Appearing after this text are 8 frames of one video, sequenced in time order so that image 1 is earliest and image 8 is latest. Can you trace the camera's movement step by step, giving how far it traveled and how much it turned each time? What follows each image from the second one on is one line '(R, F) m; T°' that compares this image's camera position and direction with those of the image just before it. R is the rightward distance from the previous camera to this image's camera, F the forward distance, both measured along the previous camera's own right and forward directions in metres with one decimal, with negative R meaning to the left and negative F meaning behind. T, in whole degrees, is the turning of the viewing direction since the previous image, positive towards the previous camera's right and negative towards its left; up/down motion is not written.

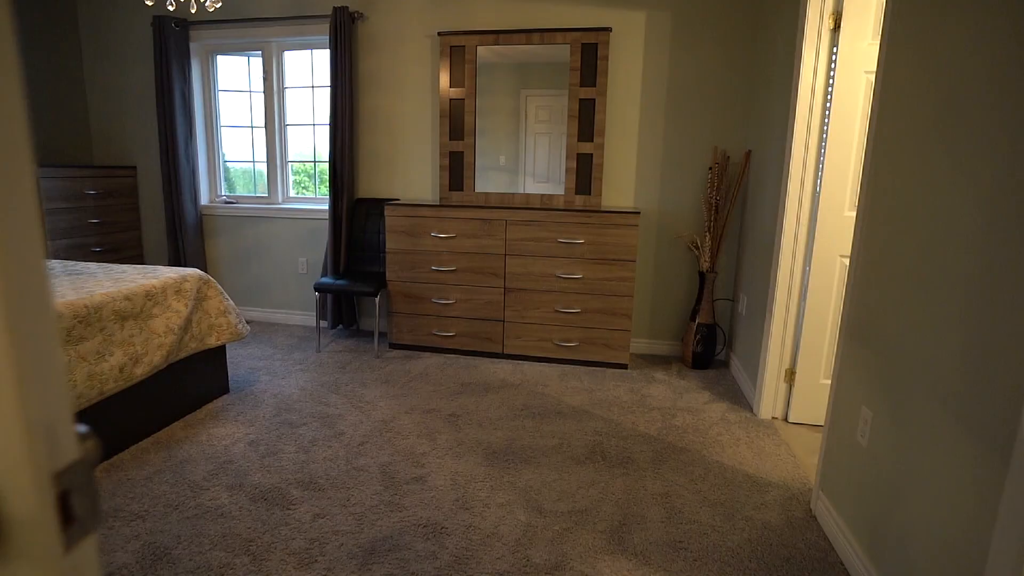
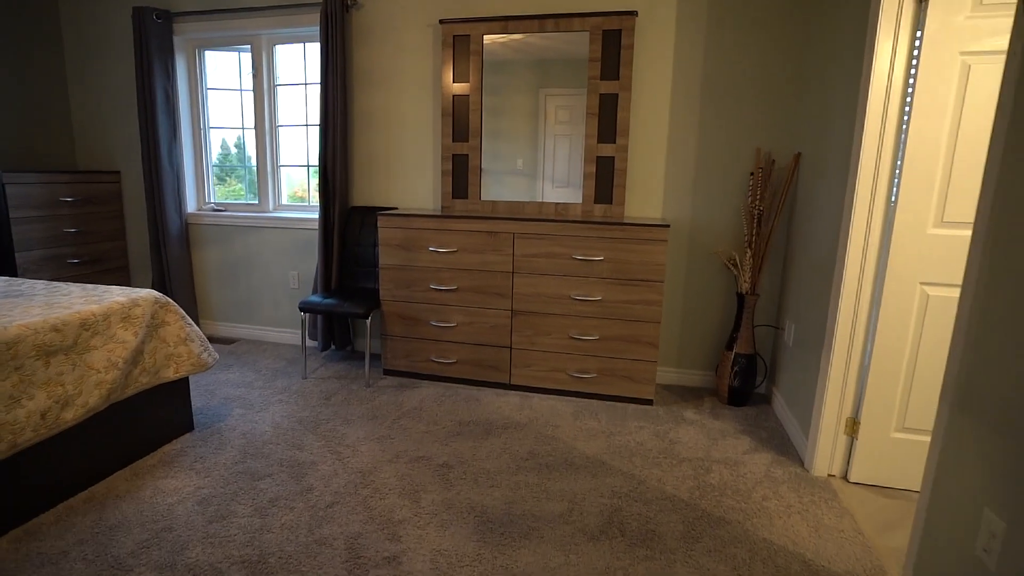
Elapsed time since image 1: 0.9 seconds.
(+0.1, +0.4) m; -2°
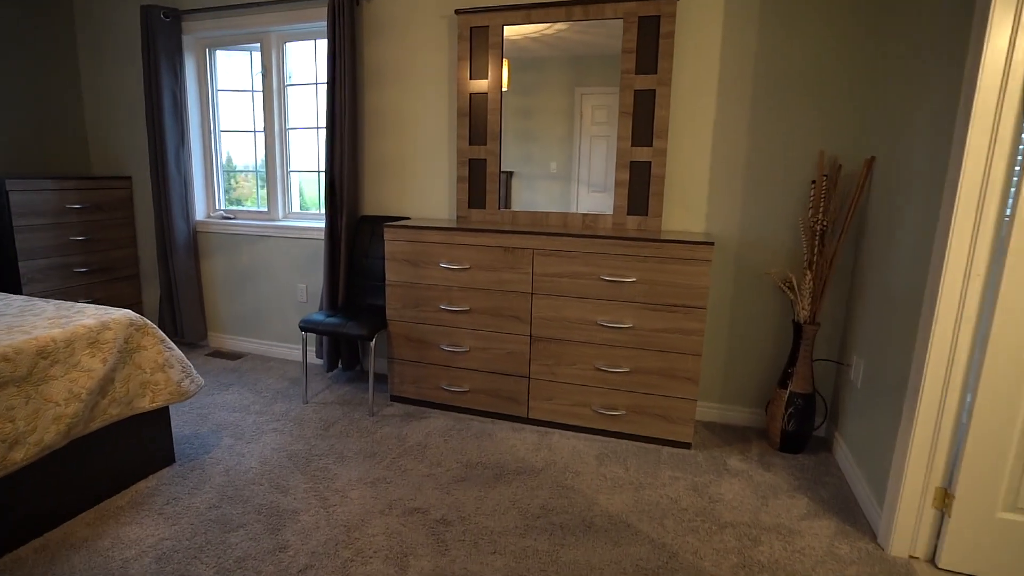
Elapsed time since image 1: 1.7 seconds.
(+0.1, +0.3) m; -4°
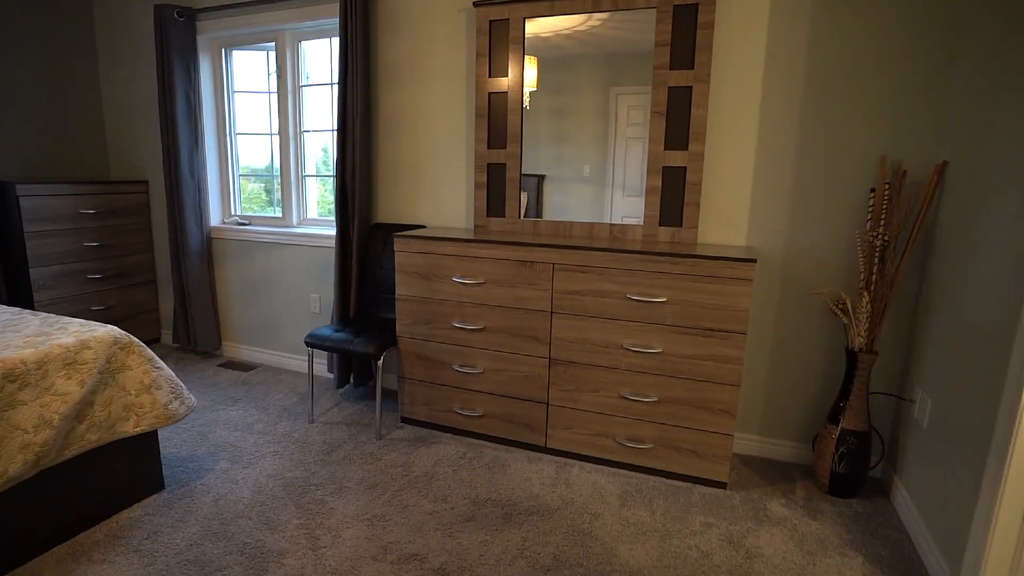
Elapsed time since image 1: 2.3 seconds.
(+0.1, +0.2) m; -4°
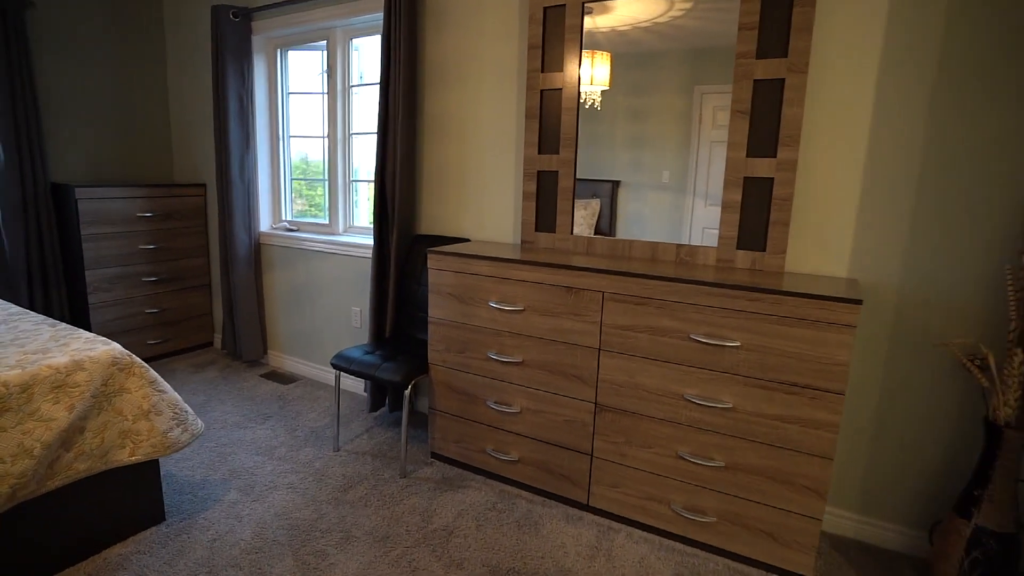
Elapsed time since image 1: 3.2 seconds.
(+0.1, +0.3) m; -8°
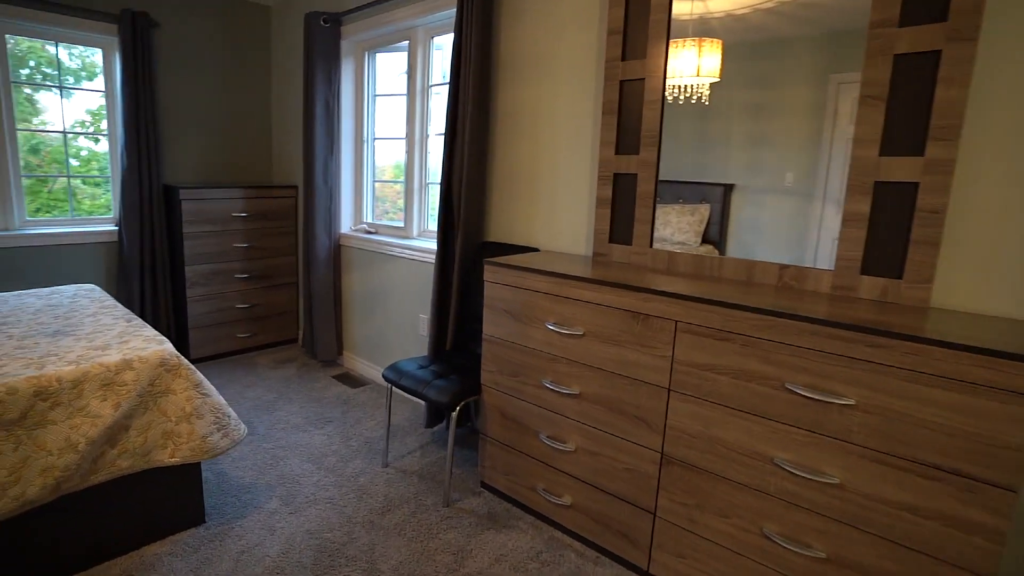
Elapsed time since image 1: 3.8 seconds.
(+0.2, +0.3) m; -12°
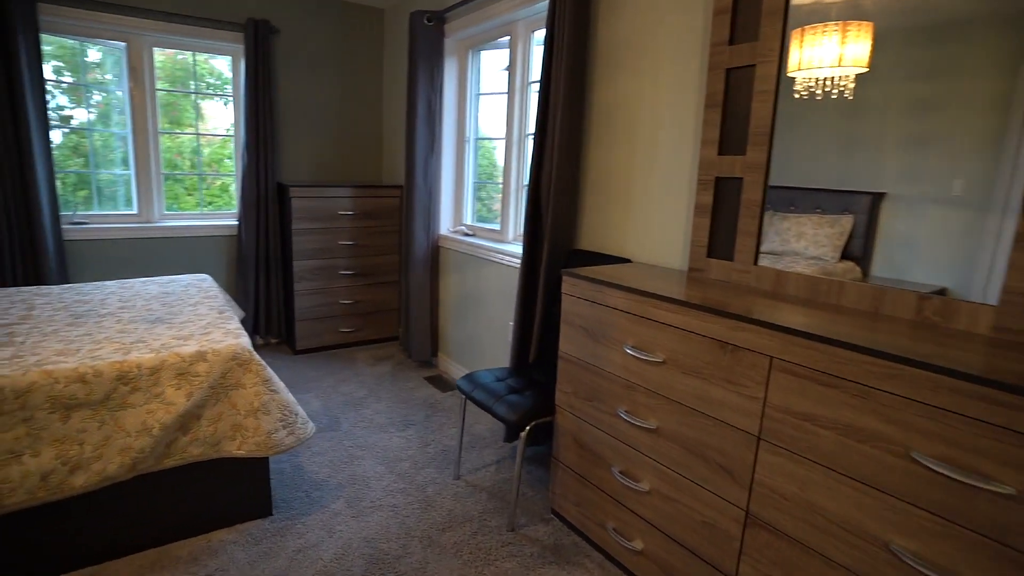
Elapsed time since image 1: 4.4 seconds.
(+0.1, +0.2) m; -13°
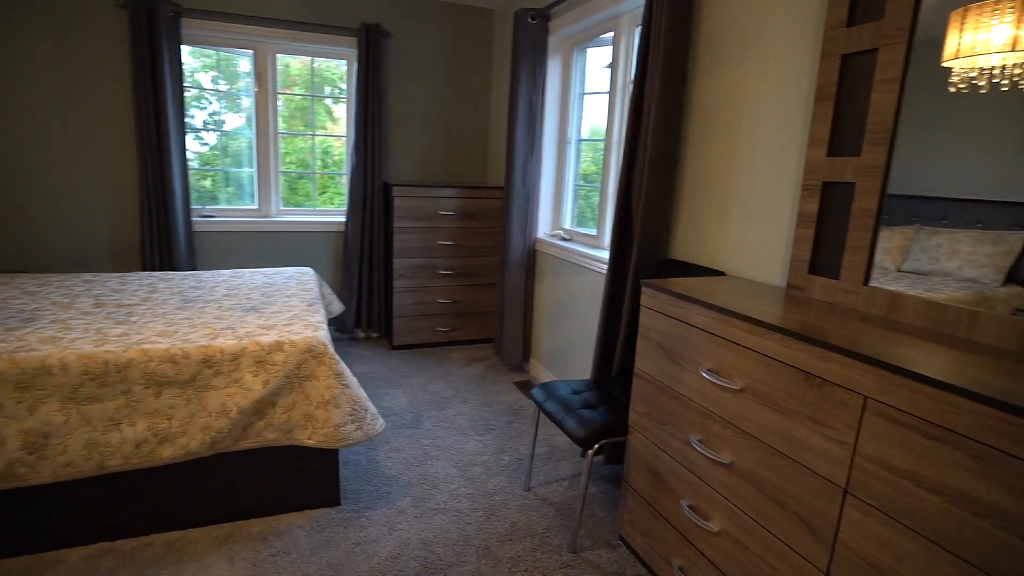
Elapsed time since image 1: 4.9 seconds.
(+0.2, +0.1) m; -12°
